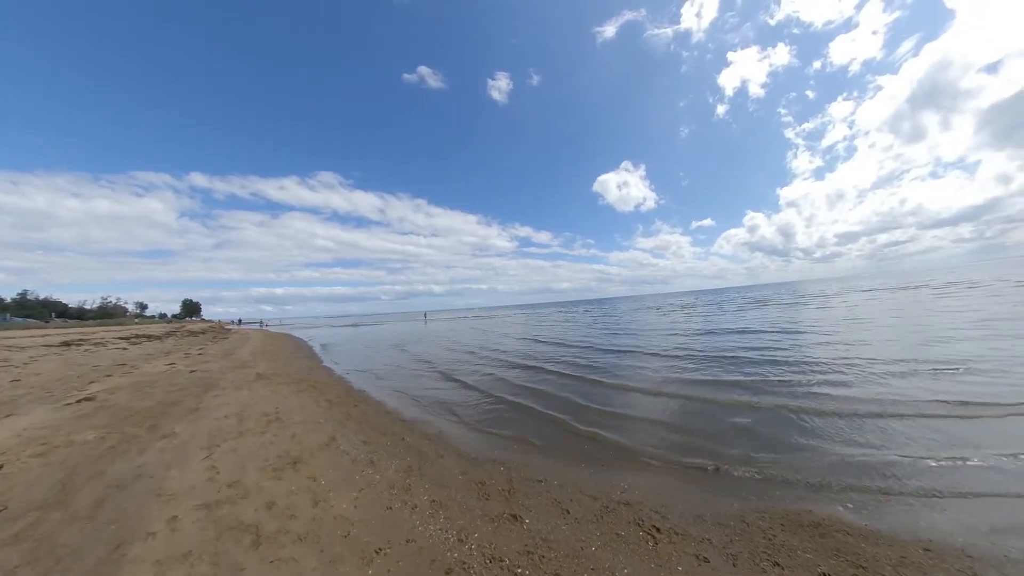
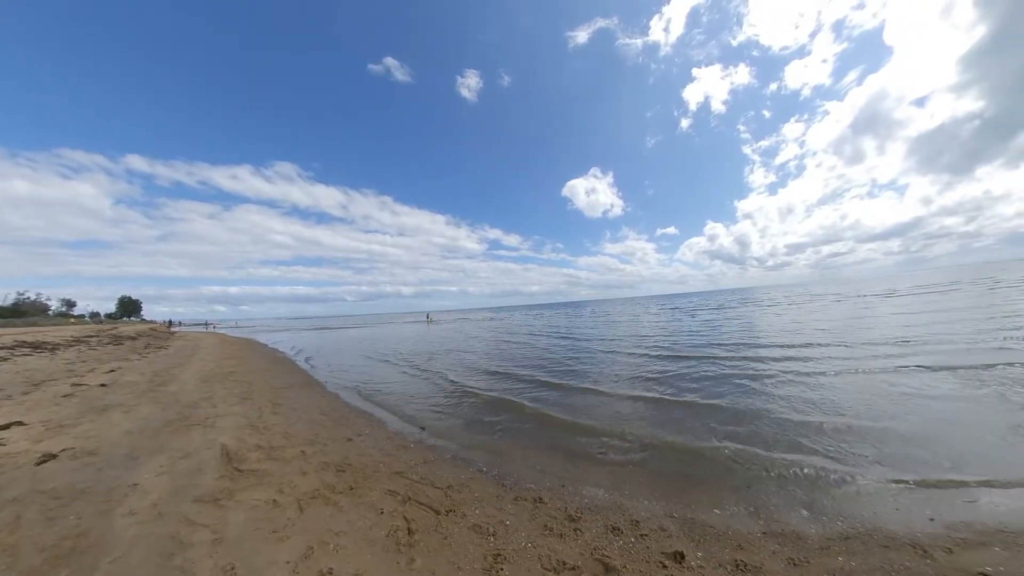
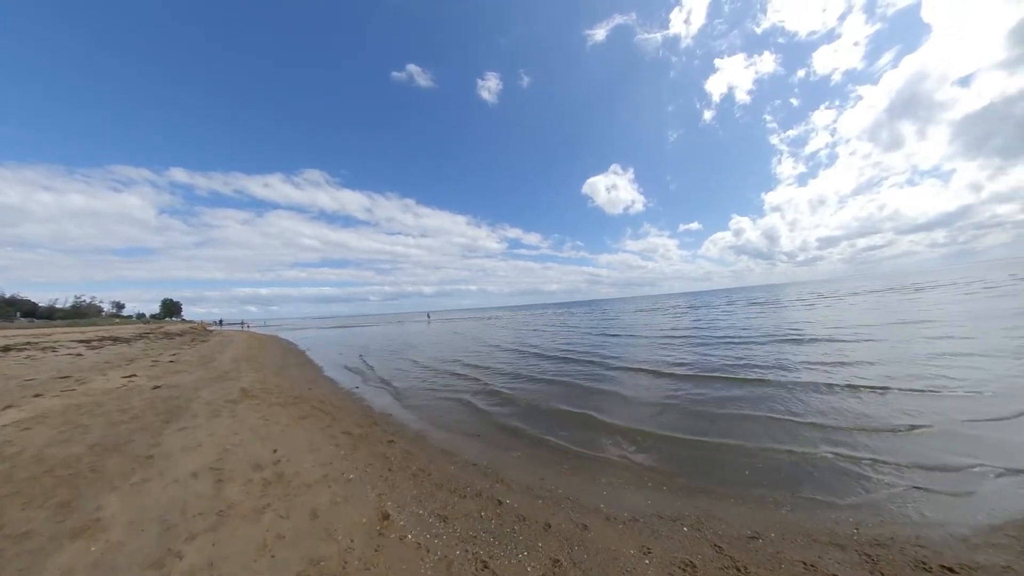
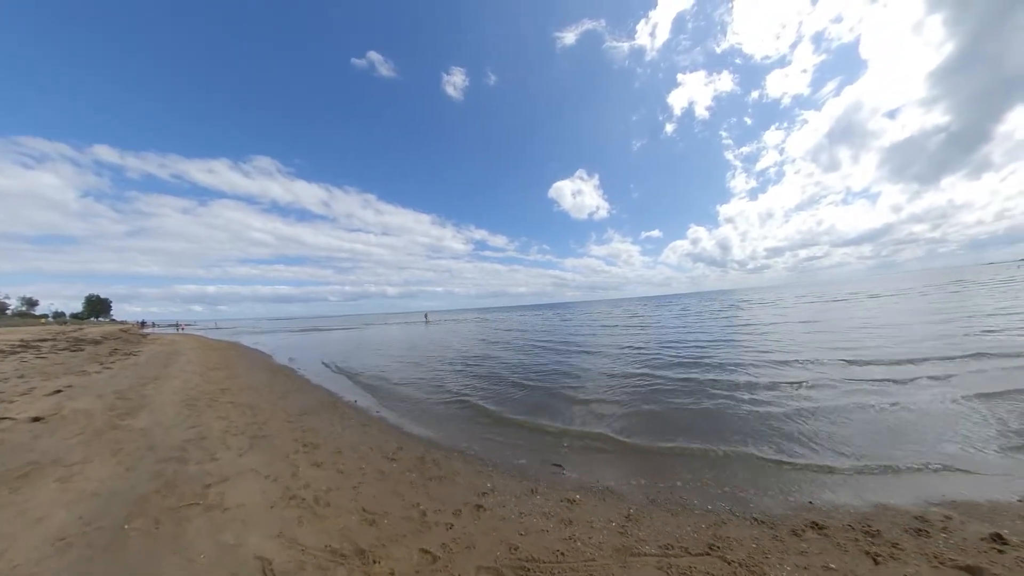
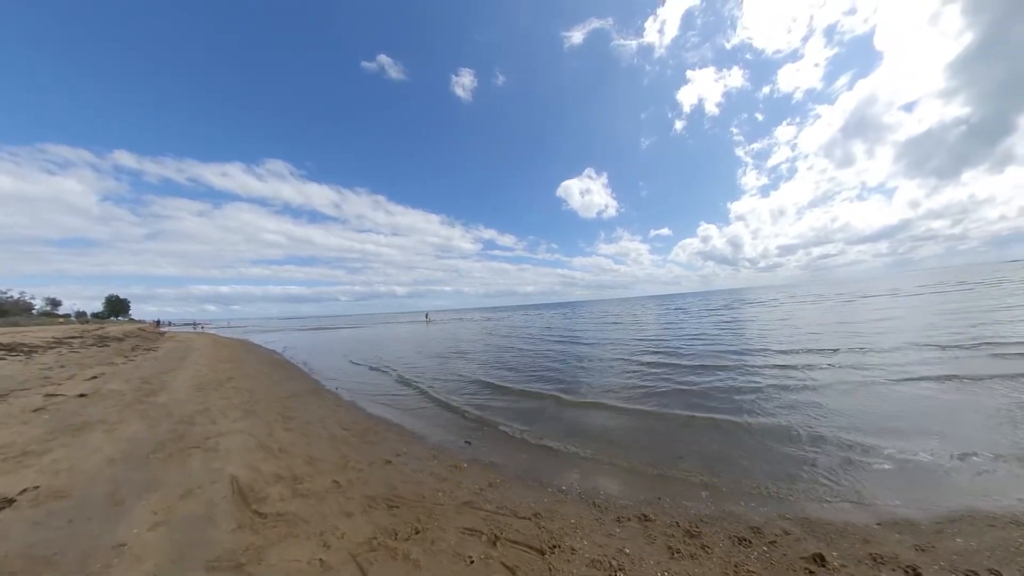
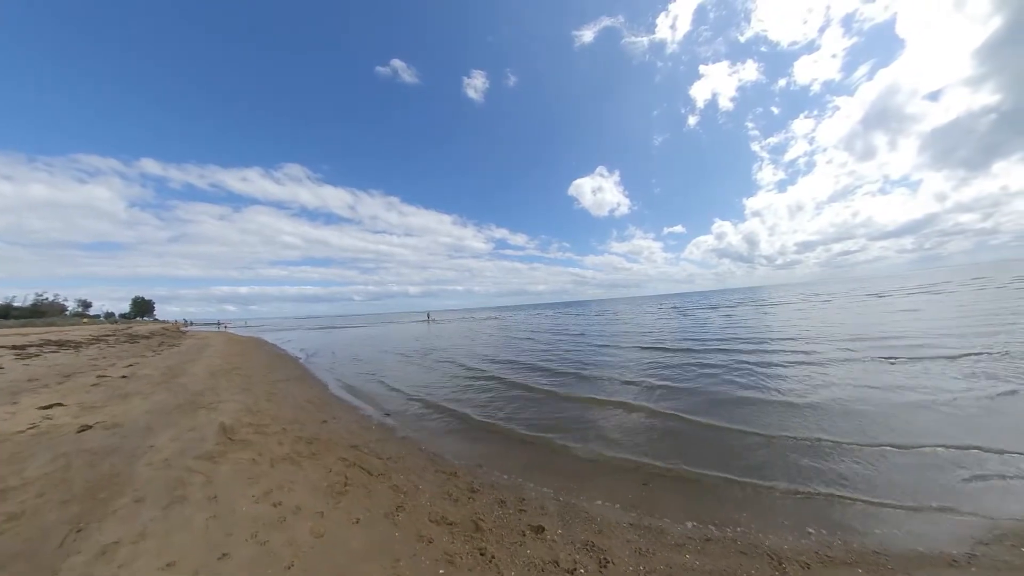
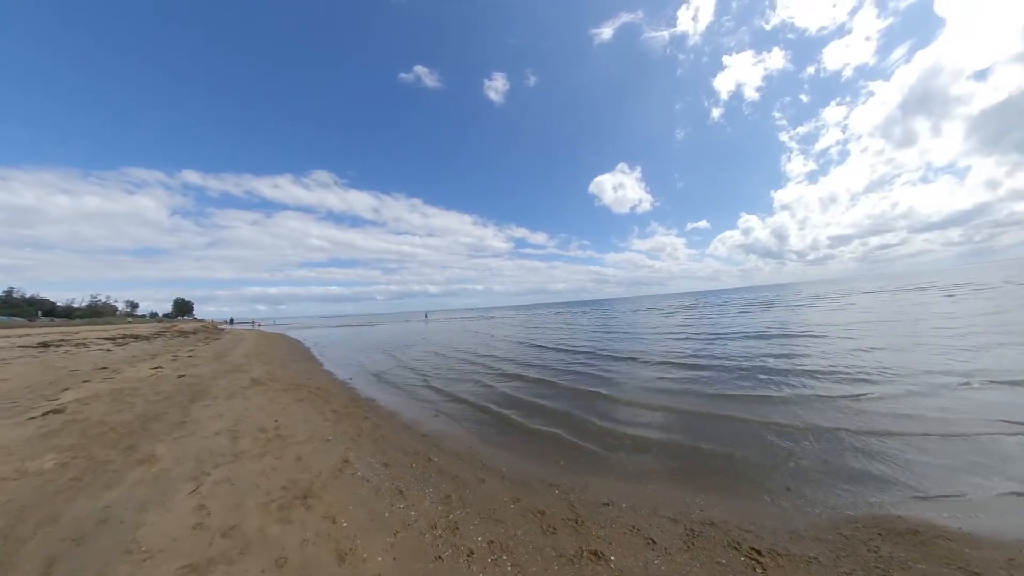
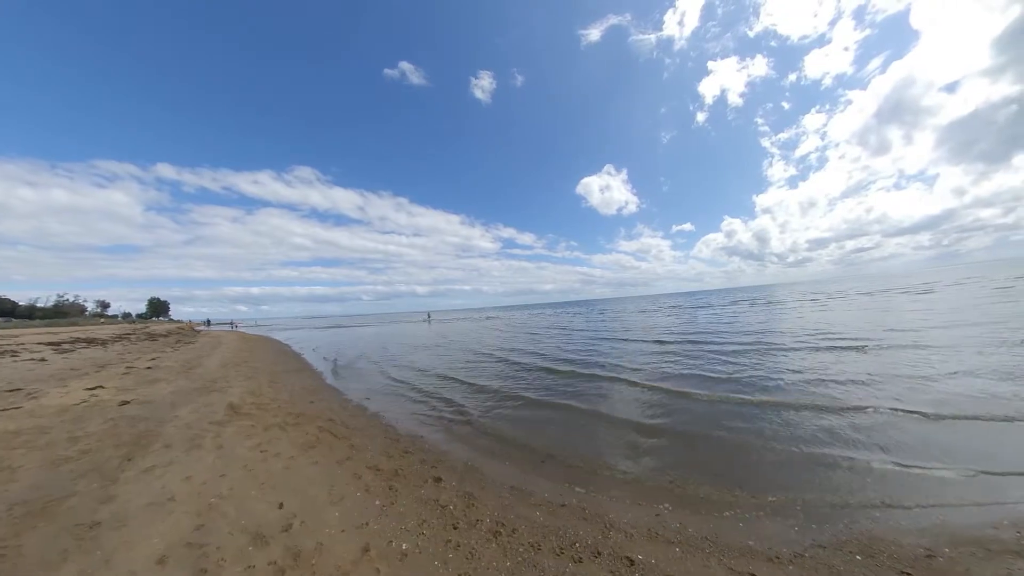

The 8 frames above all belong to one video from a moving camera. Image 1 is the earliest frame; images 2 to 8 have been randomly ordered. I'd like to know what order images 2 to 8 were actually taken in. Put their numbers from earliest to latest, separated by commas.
7, 3, 8, 6, 2, 5, 4
